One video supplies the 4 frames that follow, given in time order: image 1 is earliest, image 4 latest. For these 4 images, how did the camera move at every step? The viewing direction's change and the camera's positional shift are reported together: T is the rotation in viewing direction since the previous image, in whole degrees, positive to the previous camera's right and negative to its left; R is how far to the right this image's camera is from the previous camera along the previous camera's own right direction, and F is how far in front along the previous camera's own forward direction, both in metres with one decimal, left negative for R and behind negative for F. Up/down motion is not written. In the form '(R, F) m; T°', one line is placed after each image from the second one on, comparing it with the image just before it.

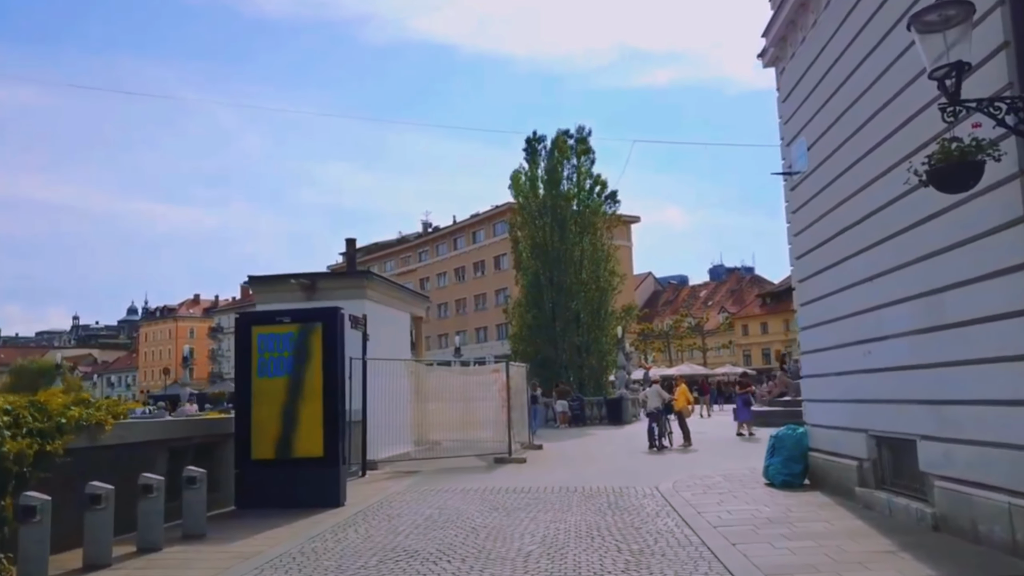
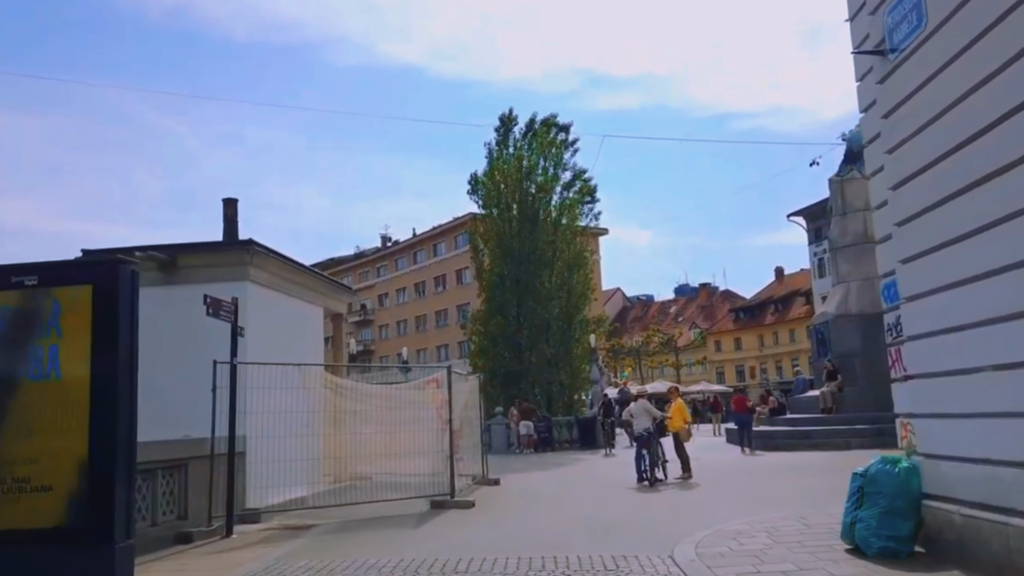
(+0.4, +4.6) m; +2°
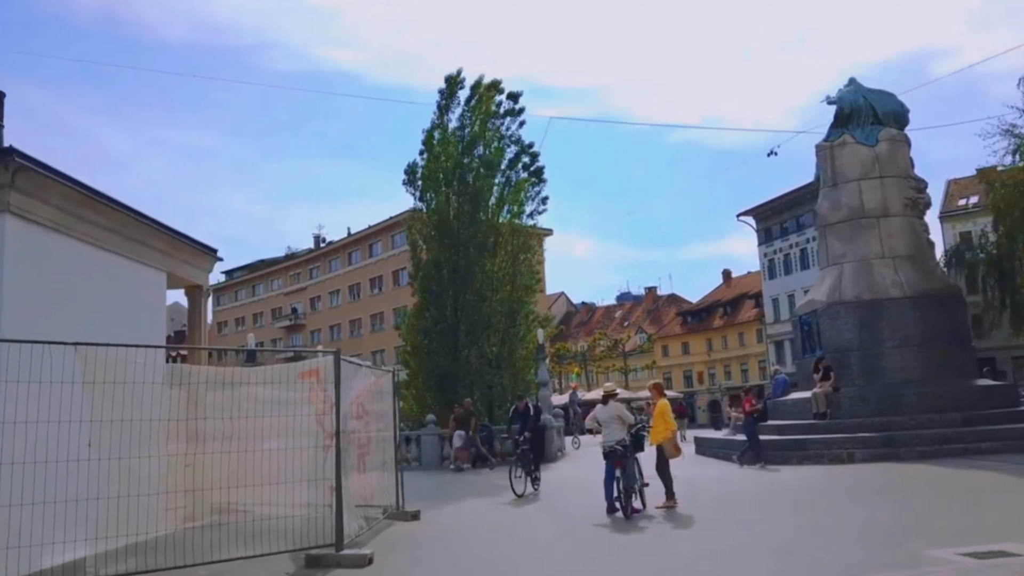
(+0.2, +4.1) m; +4°
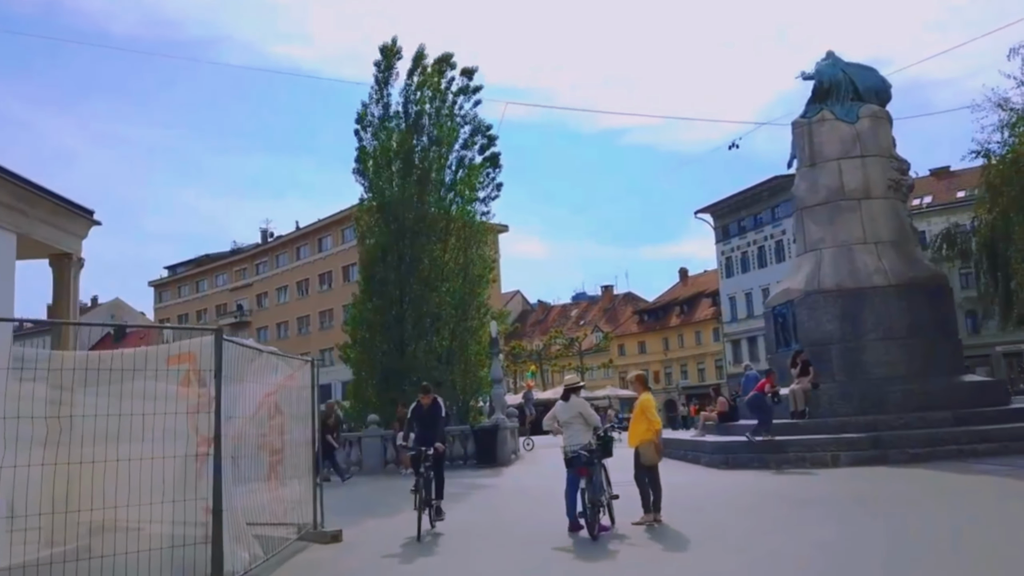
(+0.1, +2.0) m; +3°
